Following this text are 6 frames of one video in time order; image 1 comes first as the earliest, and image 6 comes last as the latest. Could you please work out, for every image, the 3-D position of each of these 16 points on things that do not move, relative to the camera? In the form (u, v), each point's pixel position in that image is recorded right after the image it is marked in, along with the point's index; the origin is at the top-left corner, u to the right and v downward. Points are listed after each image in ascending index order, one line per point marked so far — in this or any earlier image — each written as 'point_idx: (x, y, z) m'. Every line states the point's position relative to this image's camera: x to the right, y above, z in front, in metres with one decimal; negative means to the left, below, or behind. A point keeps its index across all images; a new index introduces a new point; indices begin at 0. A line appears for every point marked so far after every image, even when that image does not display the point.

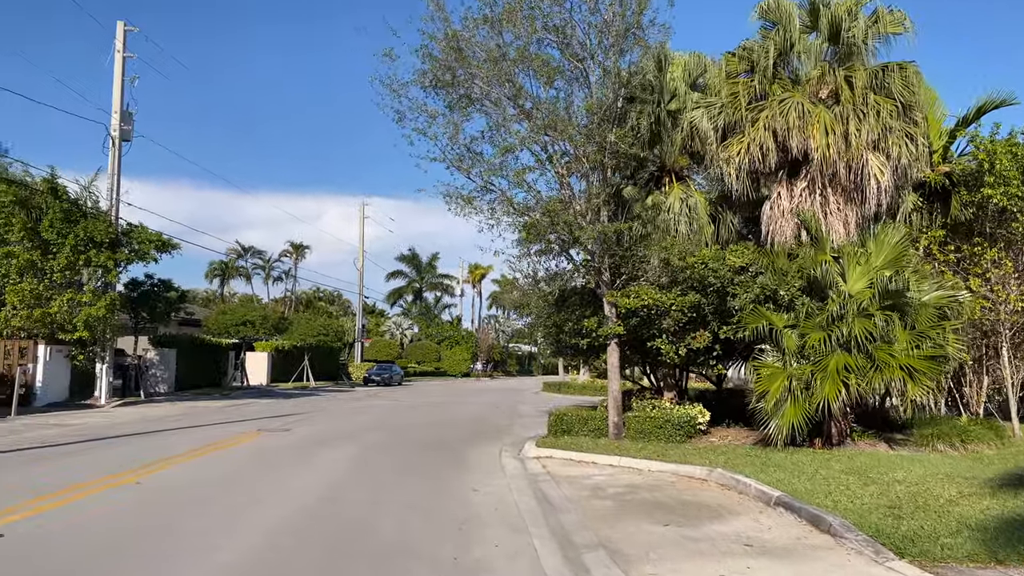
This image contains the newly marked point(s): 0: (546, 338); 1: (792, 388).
0: (+0.8, -1.1, +17.3) m
1: (+4.4, -1.6, +12.6) m
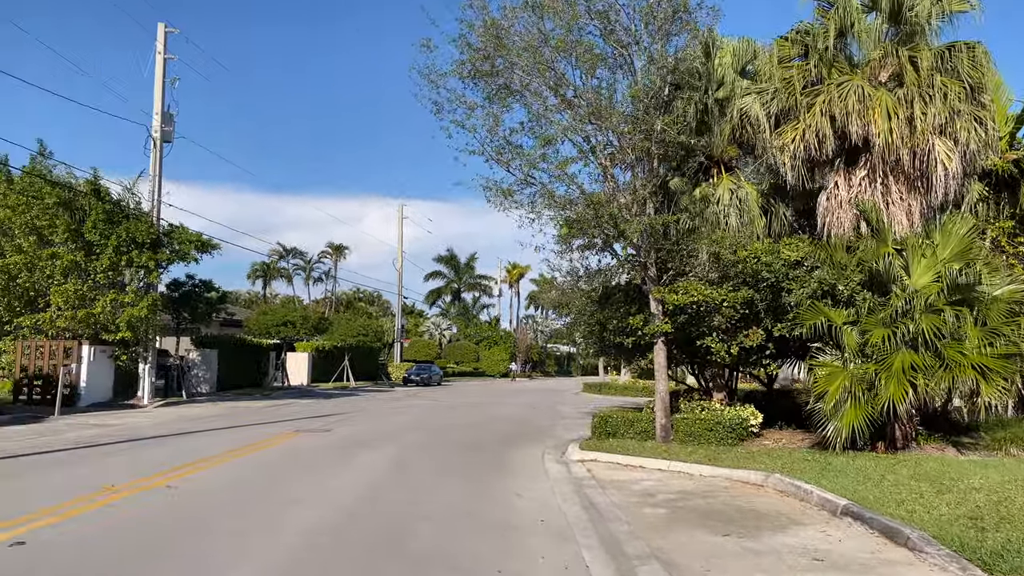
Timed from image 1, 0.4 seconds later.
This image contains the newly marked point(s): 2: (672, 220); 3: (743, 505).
0: (+1.6, -1.0, +16.7) m
1: (+5.1, -1.5, +11.9) m
2: (+2.8, +1.2, +14.0) m
3: (+2.8, -2.7, +9.8) m
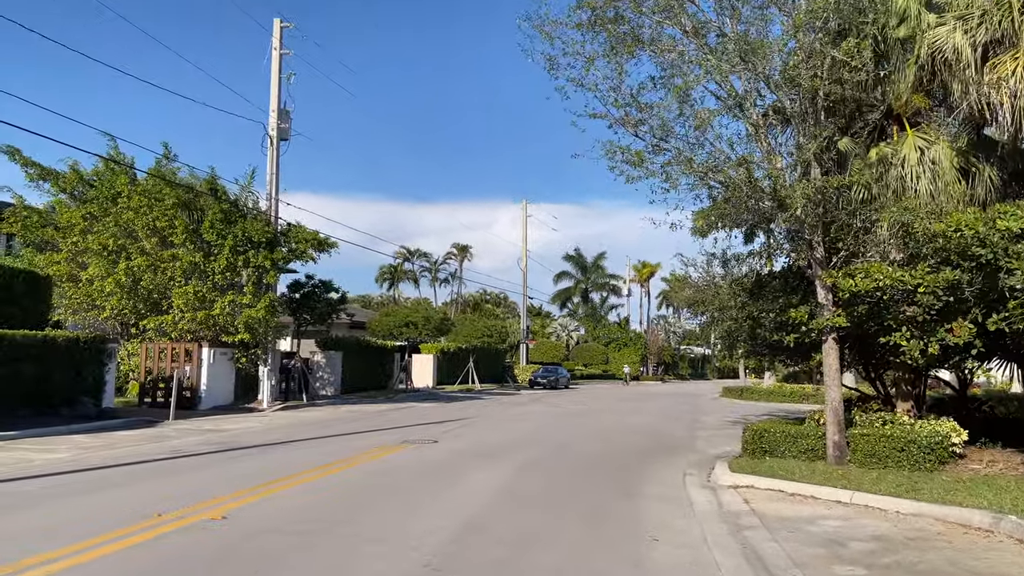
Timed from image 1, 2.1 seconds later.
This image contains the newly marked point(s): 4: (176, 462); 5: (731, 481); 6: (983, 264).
0: (+4.0, -0.8, +14.1) m
1: (+6.6, -1.2, +8.7) m
2: (+4.6, +1.5, +11.1) m
3: (+4.0, -2.4, +7.0) m
4: (-6.1, -3.2, +14.6) m
5: (+3.1, -2.7, +11.2) m
6: (+6.1, +0.3, +10.4) m
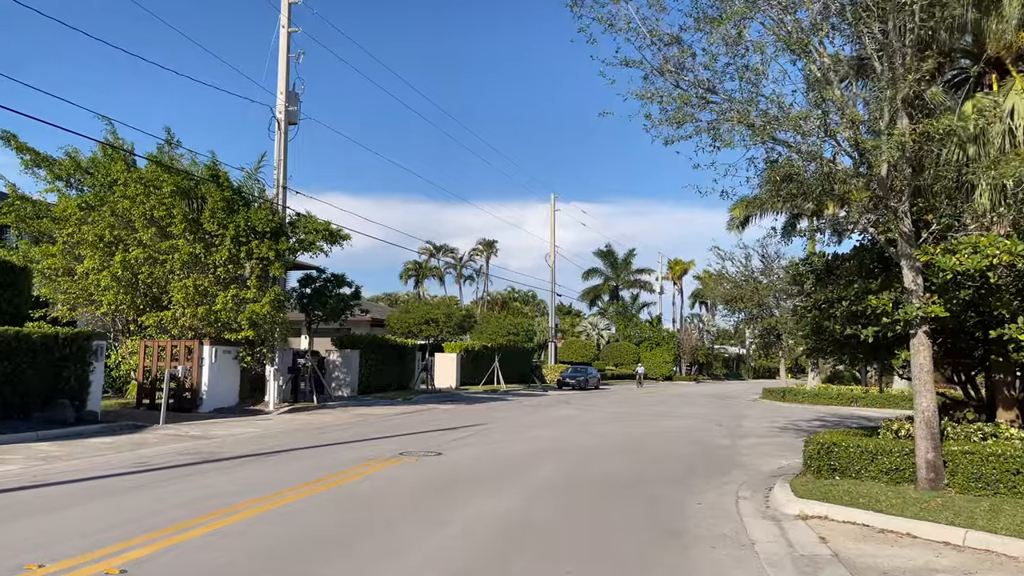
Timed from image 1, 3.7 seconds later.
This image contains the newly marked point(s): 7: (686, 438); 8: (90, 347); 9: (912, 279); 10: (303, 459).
0: (+4.2, -0.6, +11.8) m
1: (+6.6, -1.0, +6.4) m
2: (+4.8, +1.7, +8.9) m
3: (+4.0, -2.2, +4.7) m
4: (-5.9, -3.0, +12.7) m
5: (+3.2, -2.5, +9.0) m
6: (+6.2, +0.5, +8.1) m
7: (+3.9, -3.3, +17.8) m
8: (-9.7, -1.4, +18.5) m
9: (+4.7, +0.1, +9.5) m
10: (-3.7, -3.0, +14.1) m
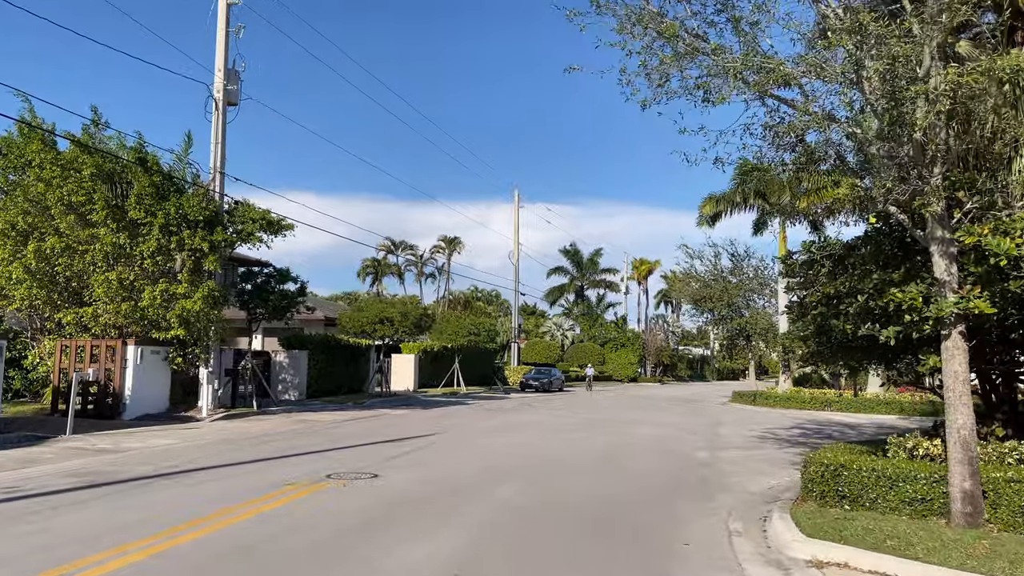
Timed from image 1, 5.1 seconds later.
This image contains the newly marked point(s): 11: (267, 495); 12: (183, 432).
0: (+3.6, -0.5, +10.1) m
1: (+6.2, -0.9, +4.8) m
2: (+4.3, +1.8, +7.2) m
3: (+3.7, -2.1, +3.0) m
4: (-6.5, -2.8, +10.6) m
5: (+2.7, -2.4, +7.2) m
6: (+5.7, +0.6, +6.5) m
7: (+2.9, -3.2, +16.1) m
8: (-10.7, -1.2, +16.2) m
9: (+4.2, +0.2, +7.8) m
10: (-4.4, -2.9, +12.1) m
11: (-3.3, -2.8, +10.7) m
12: (-7.8, -3.4, +18.9) m
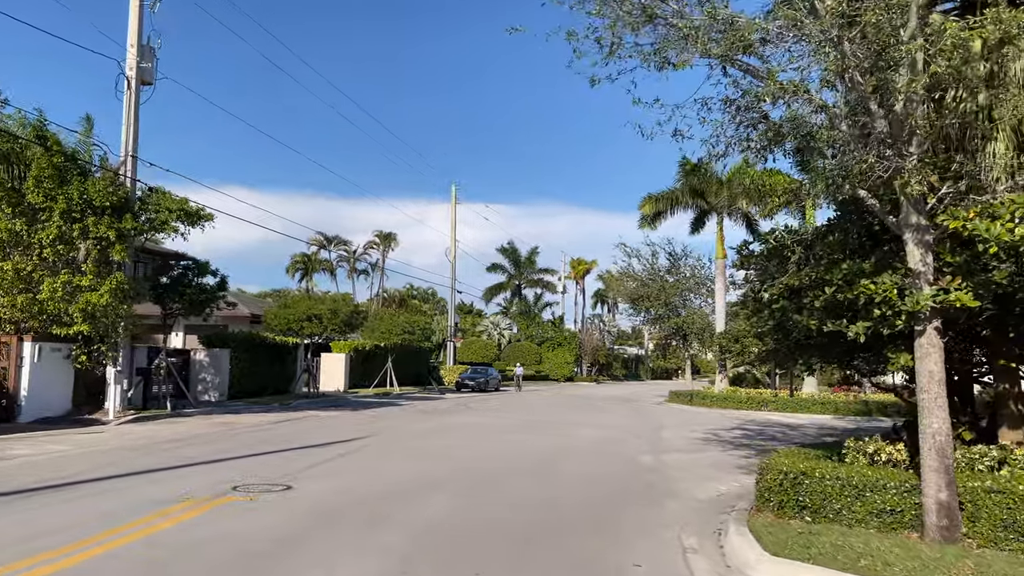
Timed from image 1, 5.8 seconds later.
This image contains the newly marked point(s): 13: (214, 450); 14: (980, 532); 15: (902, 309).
0: (+2.8, -0.4, +9.4) m
1: (+5.8, -0.9, +4.3) m
2: (+3.7, +1.9, +6.5) m
3: (+3.4, -2.0, +2.3) m
4: (-7.3, -2.6, +9.0) m
5: (+2.1, -2.3, +6.4) m
6: (+5.2, +0.7, +5.9) m
7: (+1.7, -3.1, +15.3) m
8: (-11.9, -1.0, +14.3) m
9: (+3.6, +0.3, +7.1) m
10: (-5.4, -2.7, +10.7) m
11: (-4.1, -2.6, +9.4) m
12: (-9.2, -3.2, +17.2) m
13: (-5.8, -3.2, +15.7) m
14: (+4.0, -2.0, +6.8) m
15: (+3.3, -0.2, +7.0) m
